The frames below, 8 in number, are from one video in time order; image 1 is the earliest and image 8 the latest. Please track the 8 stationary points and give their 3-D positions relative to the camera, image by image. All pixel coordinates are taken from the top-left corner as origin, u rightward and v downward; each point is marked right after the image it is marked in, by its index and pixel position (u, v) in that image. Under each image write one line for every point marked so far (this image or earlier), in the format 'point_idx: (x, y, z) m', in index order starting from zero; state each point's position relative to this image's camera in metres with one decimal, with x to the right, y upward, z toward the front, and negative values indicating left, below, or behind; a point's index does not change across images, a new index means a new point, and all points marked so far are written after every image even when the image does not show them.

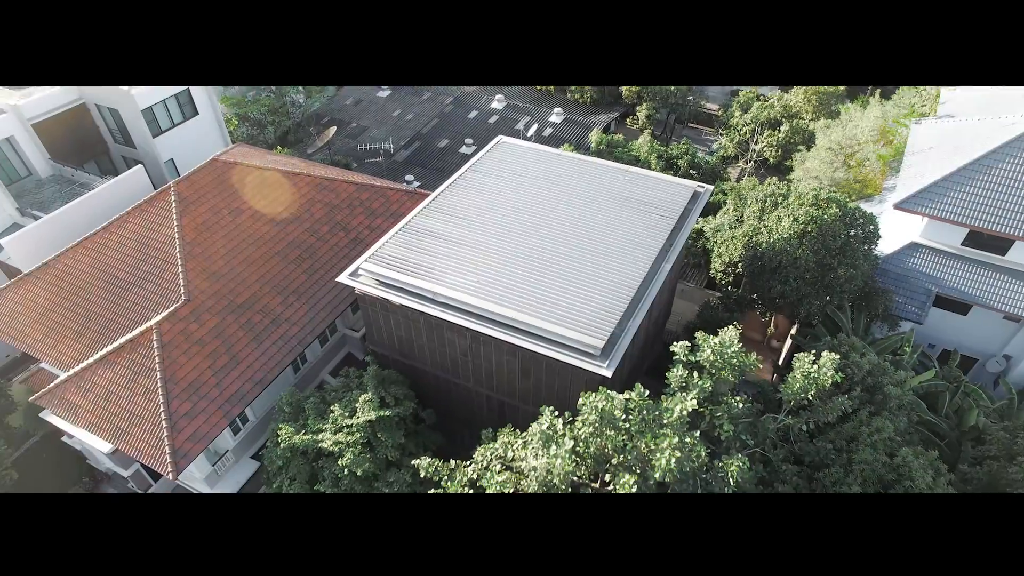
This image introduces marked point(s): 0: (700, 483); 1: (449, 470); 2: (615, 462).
0: (+2.9, -3.0, +8.8) m
1: (-1.0, -3.0, +9.7) m
2: (+1.5, -2.5, +8.5) m
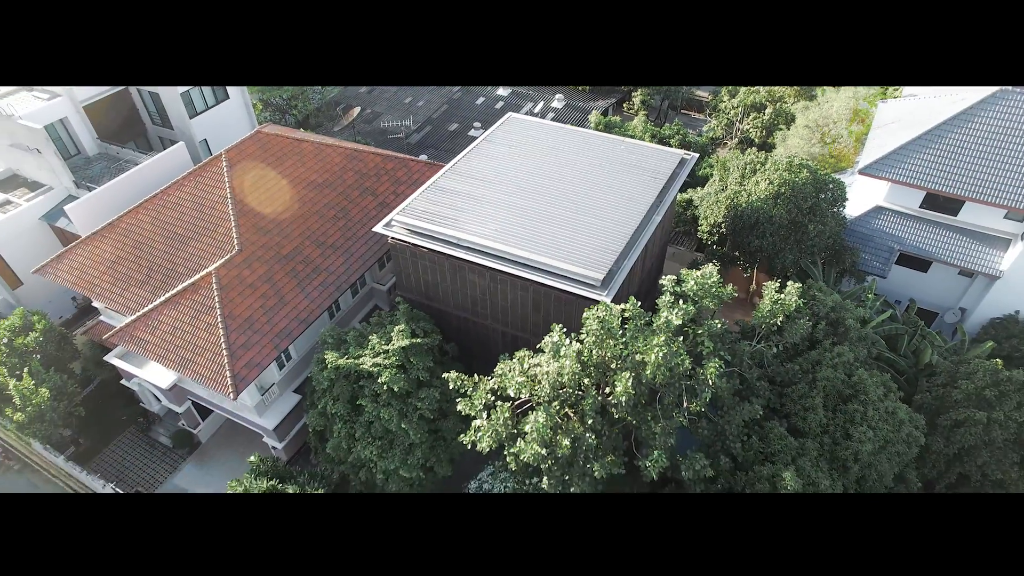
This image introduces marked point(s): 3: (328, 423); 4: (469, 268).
0: (+3.1, -1.8, +10.6) m
1: (-0.8, -1.9, +11.5) m
2: (+1.8, -1.4, +10.3) m
3: (-3.9, -2.9, +12.3) m
4: (-1.0, +0.4, +12.8) m
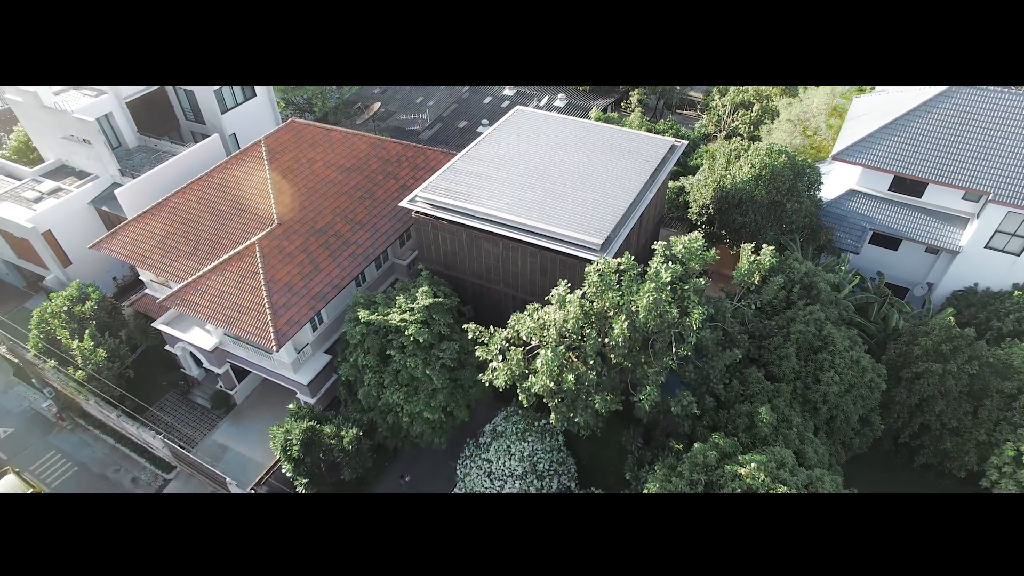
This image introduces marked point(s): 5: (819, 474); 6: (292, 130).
0: (+3.4, -1.0, +12.2) m
1: (-0.5, -1.0, +13.1) m
2: (+2.0, -0.5, +11.9) m
3: (-3.7, -2.1, +13.9) m
4: (-0.7, +1.2, +14.5) m
5: (+5.9, -3.7, +11.3) m
6: (-6.6, +4.7, +17.8) m
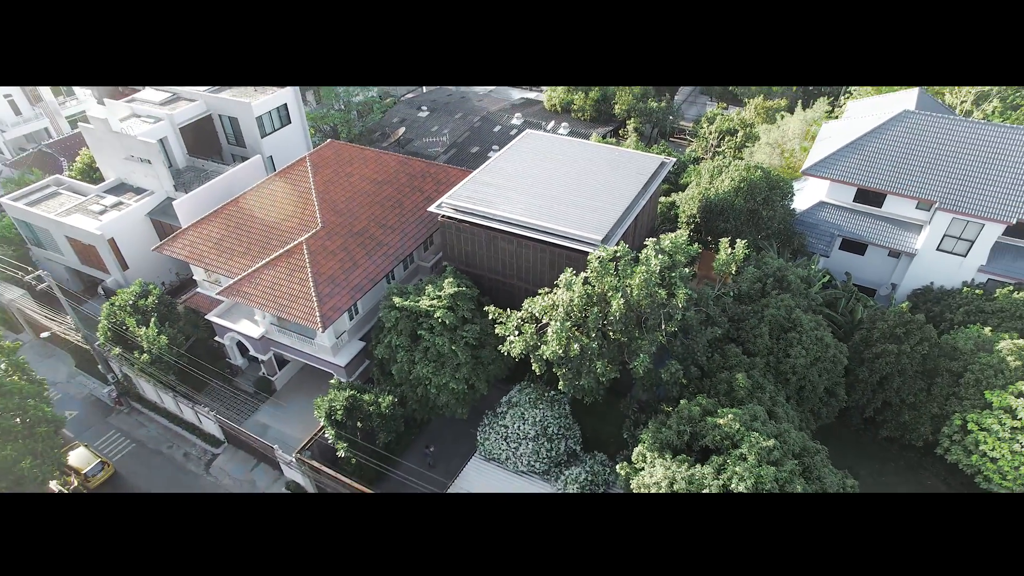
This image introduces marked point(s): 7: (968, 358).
0: (+3.7, -0.6, +14.5) m
1: (-0.2, -0.7, +15.4) m
2: (+2.4, -0.2, +14.2) m
3: (-3.3, -1.8, +16.1) m
4: (-0.3, +1.5, +16.9) m
5: (+6.2, -3.2, +13.4) m
6: (-6.3, +4.7, +20.4) m
7: (+12.5, -1.9, +15.9) m
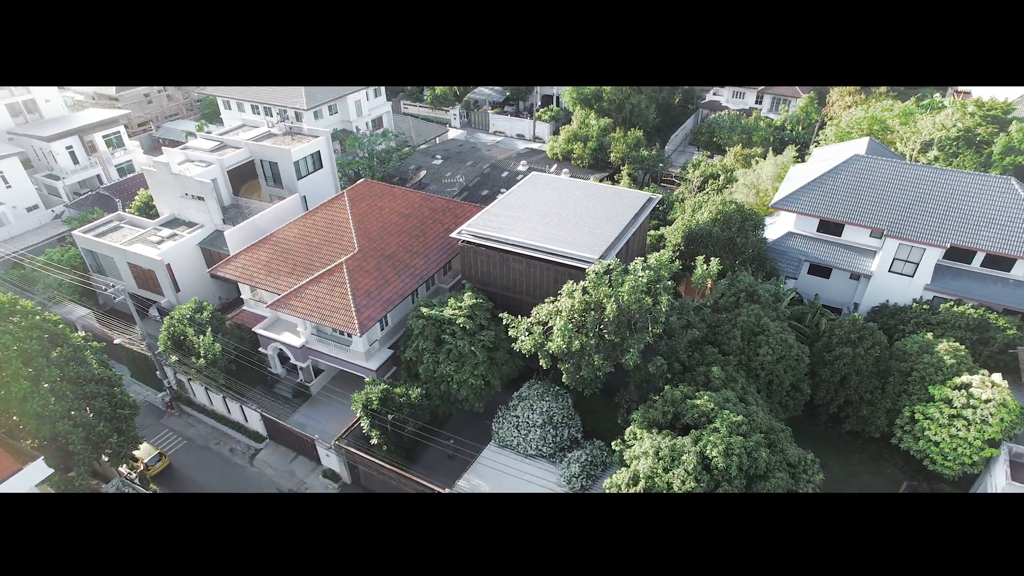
0: (+4.1, -0.8, +17.2) m
1: (+0.2, -1.0, +18.1) m
2: (+2.7, -0.3, +17.0) m
3: (-3.0, -2.2, +18.8) m
4: (0.0, +1.0, +19.8) m
5: (+6.5, -3.3, +15.9) m
6: (-5.9, +4.0, +23.6) m
7: (+12.8, -2.3, +18.5) m
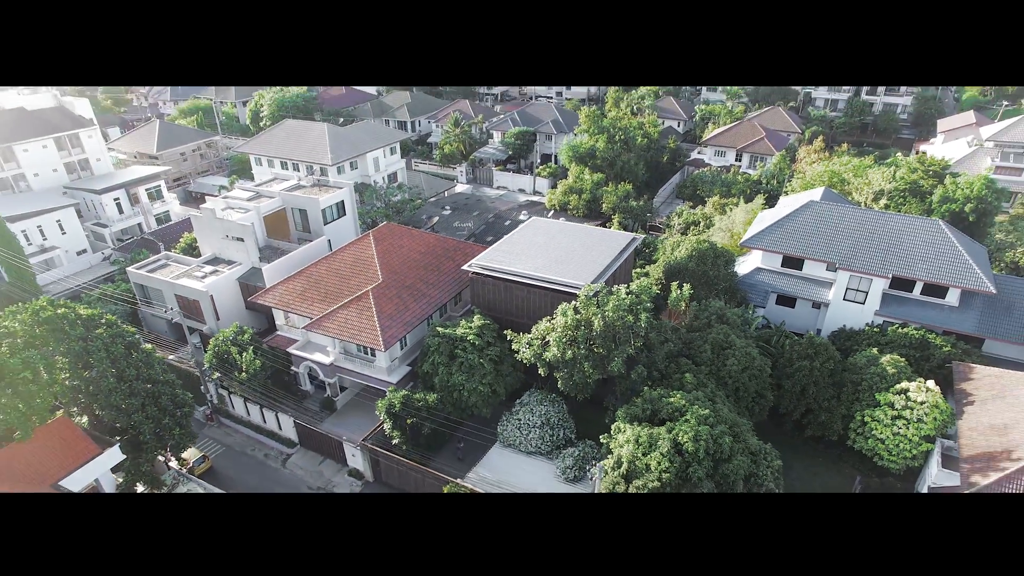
0: (+4.2, -1.5, +20.3) m
1: (+0.3, -1.8, +21.2) m
2: (+2.8, -1.0, +20.1) m
3: (-2.9, -3.0, +21.7) m
4: (+0.1, +0.1, +23.1) m
5: (+6.6, -3.9, +18.7) m
6: (-5.8, +2.7, +27.1) m
7: (+12.9, -3.0, +21.4) m
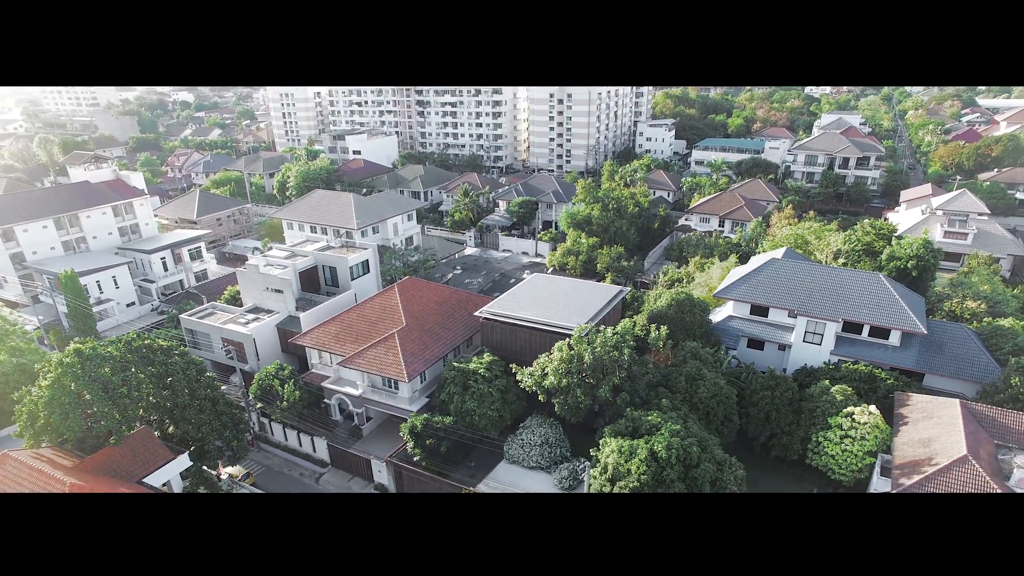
0: (+4.3, -3.1, +24.1) m
1: (+0.4, -3.4, +25.0) m
2: (+3.0, -2.6, +24.0) m
3: (-2.7, -4.7, +25.4) m
4: (+0.3, -1.8, +27.1) m
5: (+6.8, -5.3, +22.2) m
6: (-5.6, +0.3, +31.4) m
7: (+13.1, -4.8, +25.0) m
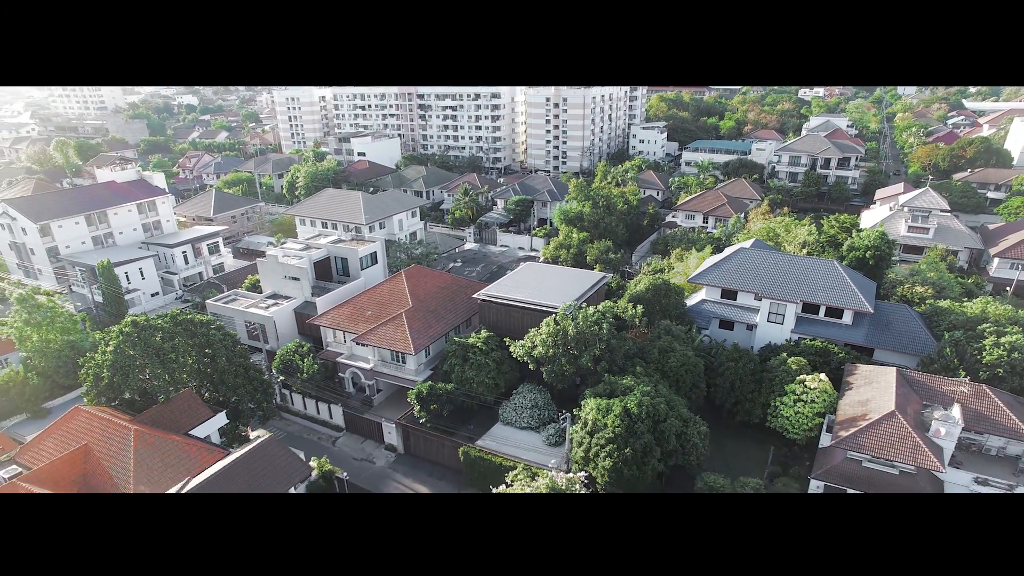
0: (+4.1, -2.3, +27.4) m
1: (+0.2, -2.7, +28.3) m
2: (+2.7, -1.8, +27.4) m
3: (-3.0, -4.0, +28.7) m
4: (0.0, -1.0, +30.4) m
5: (+6.5, -4.5, +25.6) m
6: (-5.8, +1.0, +34.8) m
7: (+12.8, -4.0, +28.3) m
